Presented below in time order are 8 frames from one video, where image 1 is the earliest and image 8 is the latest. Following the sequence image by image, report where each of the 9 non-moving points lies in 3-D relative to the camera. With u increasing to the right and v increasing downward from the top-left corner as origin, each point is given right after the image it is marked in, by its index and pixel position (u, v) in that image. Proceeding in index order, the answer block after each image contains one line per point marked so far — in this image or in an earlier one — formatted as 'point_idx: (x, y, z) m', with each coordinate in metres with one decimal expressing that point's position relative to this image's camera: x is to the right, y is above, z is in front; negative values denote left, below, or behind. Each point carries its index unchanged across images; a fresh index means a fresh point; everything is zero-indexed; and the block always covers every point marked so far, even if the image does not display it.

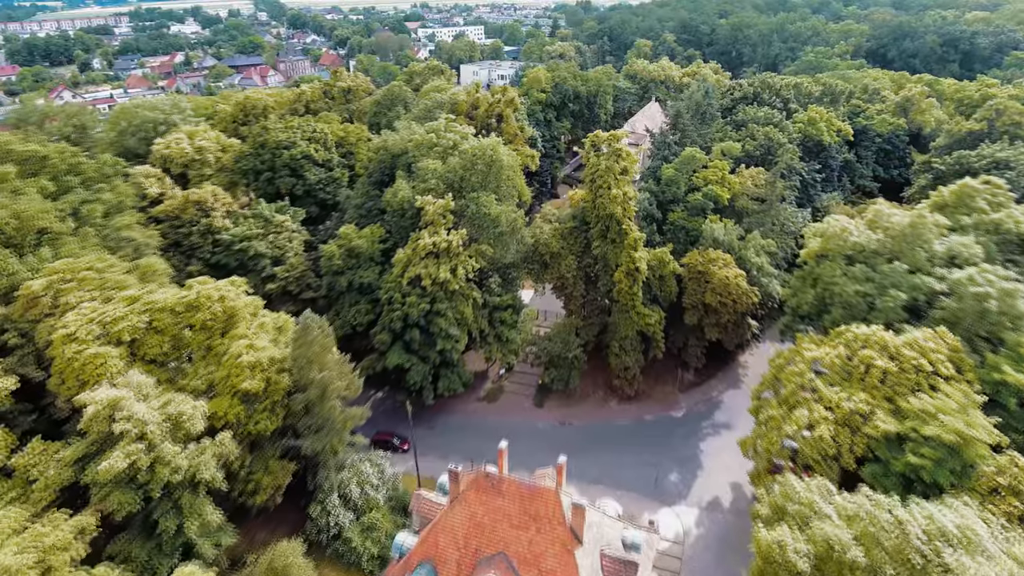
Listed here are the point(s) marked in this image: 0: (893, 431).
0: (+8.9, -3.4, +15.2) m
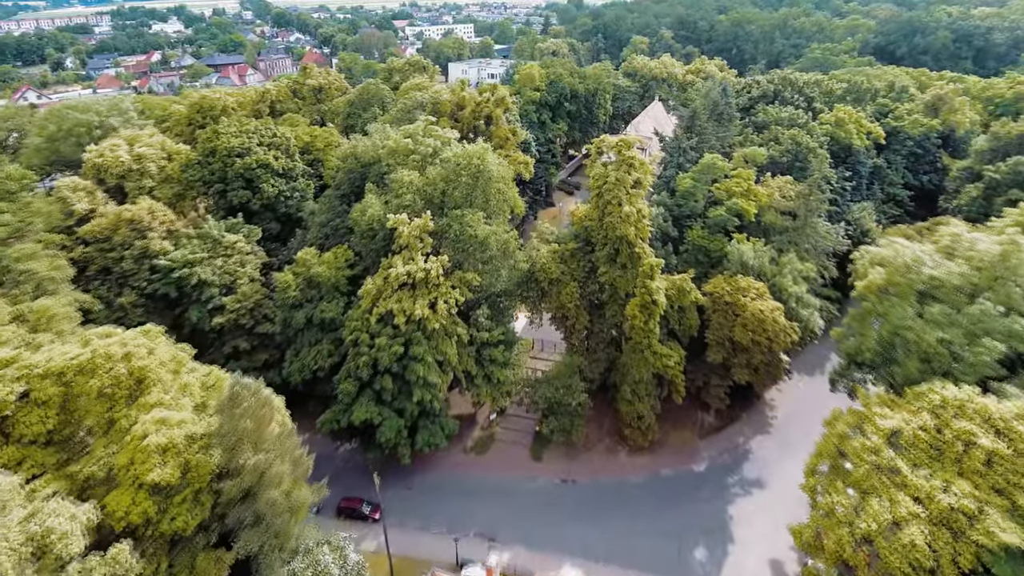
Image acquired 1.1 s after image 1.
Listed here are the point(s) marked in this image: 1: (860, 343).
0: (+8.8, -4.4, +11.3) m
1: (+9.3, -1.5, +17.4) m
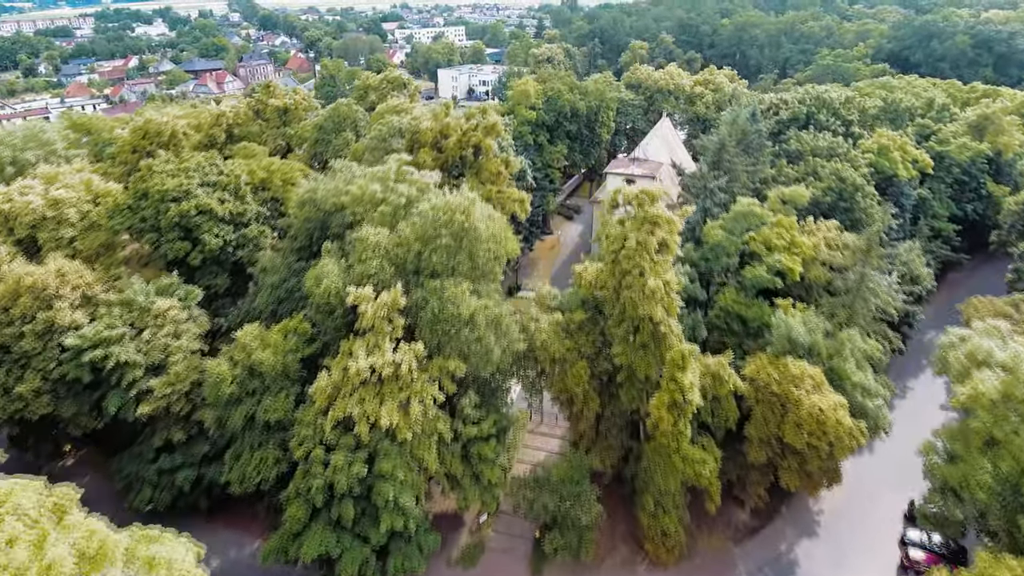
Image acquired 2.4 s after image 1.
0: (+8.7, -6.7, +7.1) m
1: (+9.2, -3.7, +13.2) m
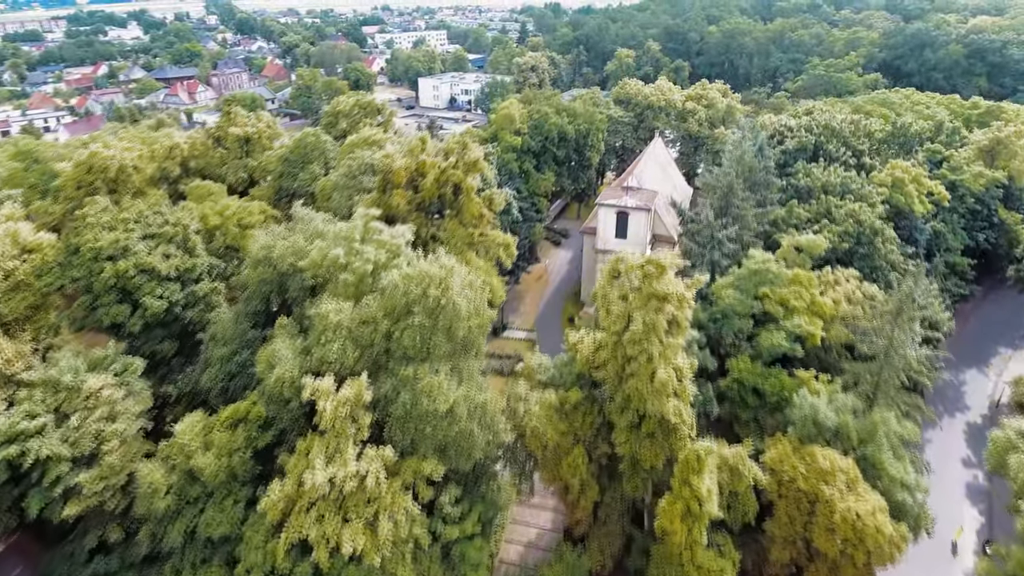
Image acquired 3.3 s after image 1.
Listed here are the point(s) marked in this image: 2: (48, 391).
0: (+8.7, -8.4, +4.9) m
1: (+9.0, -5.5, +11.0) m
2: (-11.9, -2.6, +16.7) m
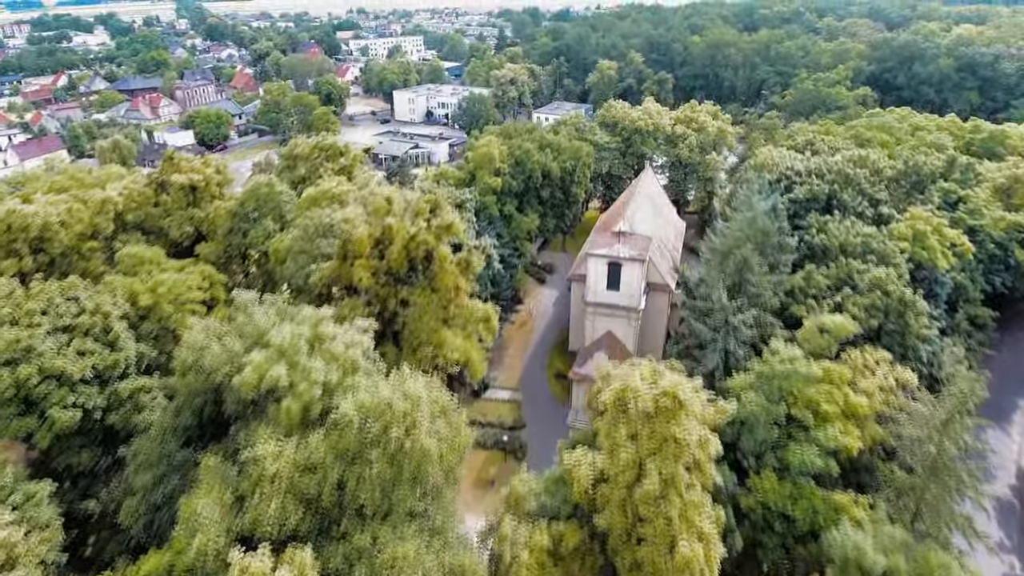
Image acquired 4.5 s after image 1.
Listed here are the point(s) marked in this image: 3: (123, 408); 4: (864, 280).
0: (+8.7, -10.7, +2.4) m
1: (+8.8, -7.8, +8.5) m
2: (-12.2, -5.2, +13.5) m
3: (-10.1, -3.1, +16.8) m
4: (+10.2, +0.3, +18.9) m
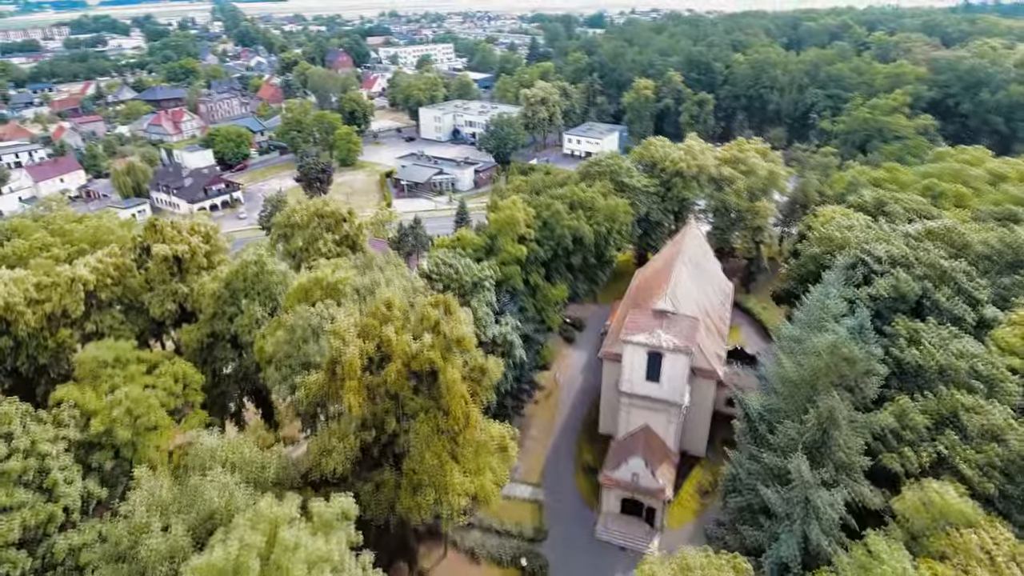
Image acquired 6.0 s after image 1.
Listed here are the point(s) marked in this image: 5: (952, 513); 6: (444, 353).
0: (+8.3, -14.1, -1.3) m
1: (+8.7, -11.1, +4.8) m
2: (-12.0, -8.1, +10.7) m
3: (-9.7, -6.1, +13.9) m
4: (+10.7, -3.1, +15.1) m
5: (+9.0, -4.5, +13.3) m
6: (-1.7, -1.6, +16.3) m
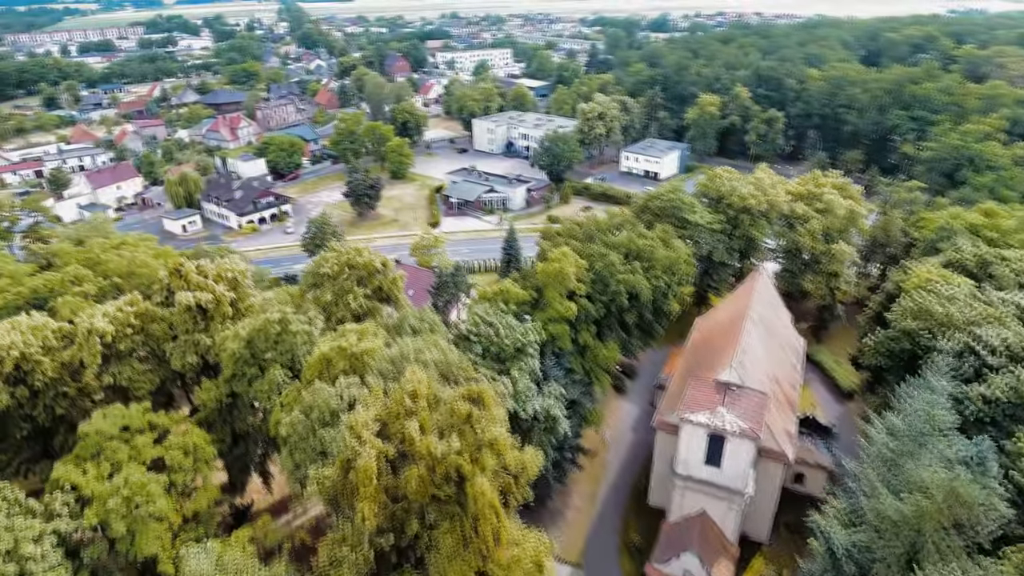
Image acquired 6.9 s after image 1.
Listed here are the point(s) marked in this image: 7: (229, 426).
0: (+7.3, -16.5, -4.1) m
1: (+8.3, -13.5, +1.9) m
2: (-11.8, -9.7, +9.4) m
3: (-9.1, -7.8, +12.4) m
4: (+11.4, -5.6, +12.0) m
5: (+9.4, -6.9, +10.3) m
6: (-0.8, -3.6, +14.2) m
7: (-8.6, -4.2, +19.7) m
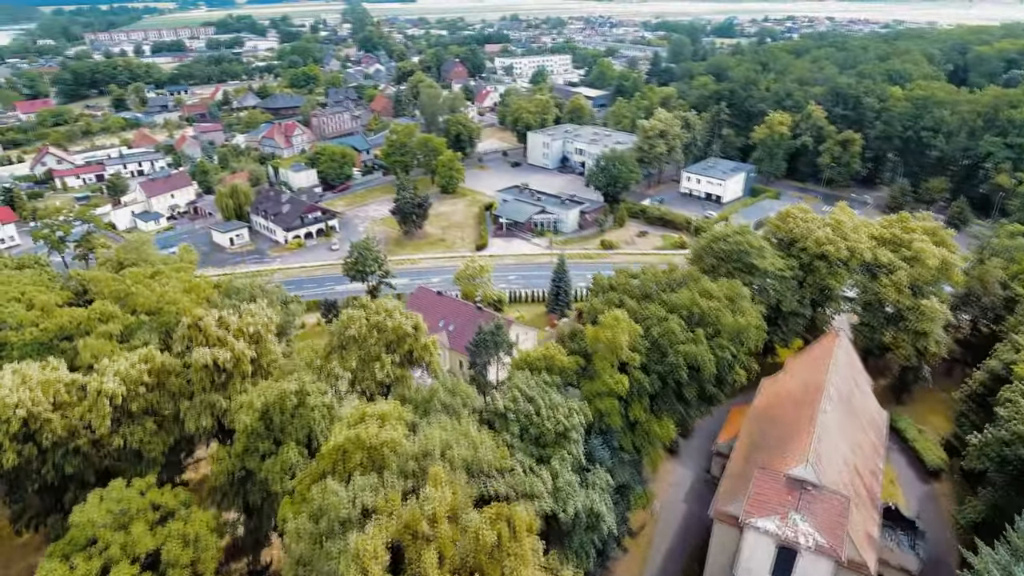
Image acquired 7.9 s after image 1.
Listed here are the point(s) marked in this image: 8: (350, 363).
0: (+6.0, -18.8, -6.9) m
1: (+7.5, -15.9, -1.0) m
2: (-11.8, -11.3, +8.0) m
3: (-8.8, -9.5, +10.8) m
4: (+11.7, -8.2, +8.8) m
5: (+9.6, -9.4, +7.3) m
6: (-0.2, -5.6, +11.9) m
7: (-7.6, -5.9, +18.1) m
8: (-4.7, -2.1, +18.8) m
